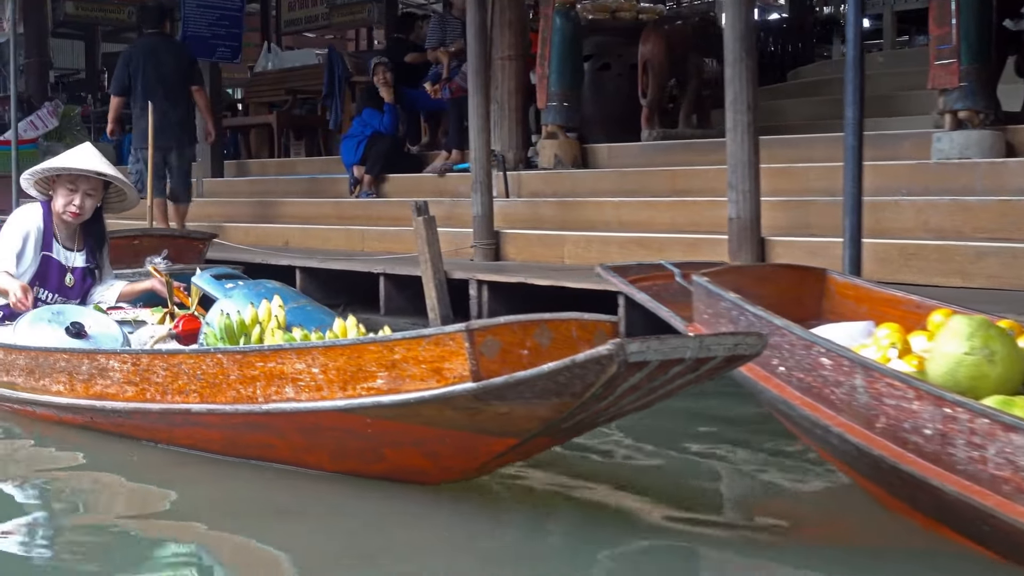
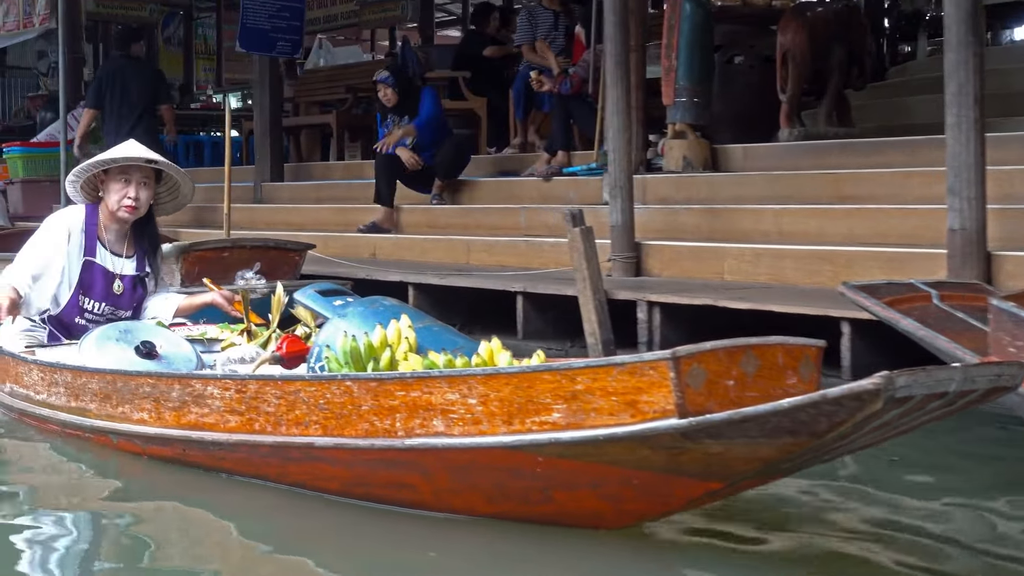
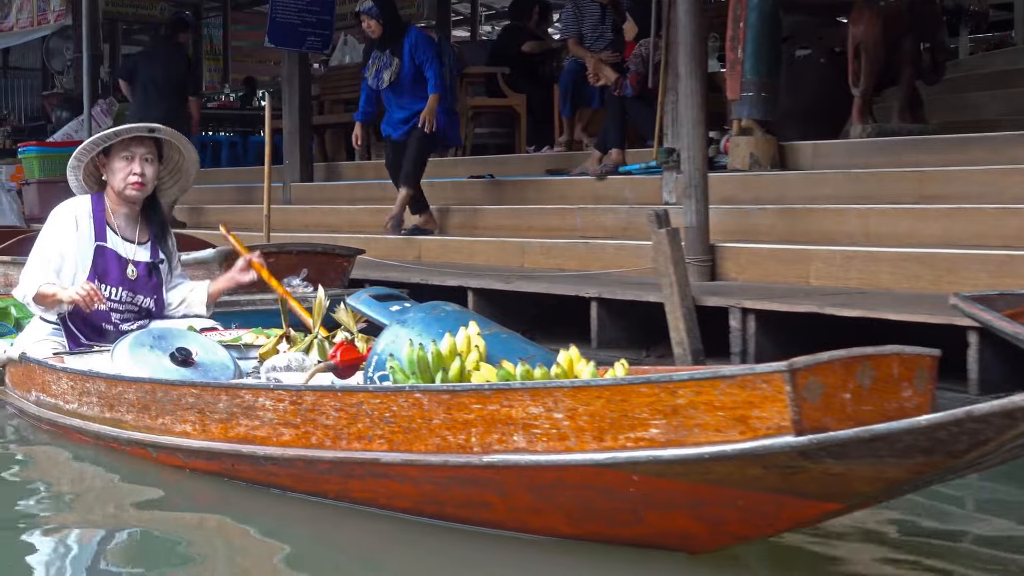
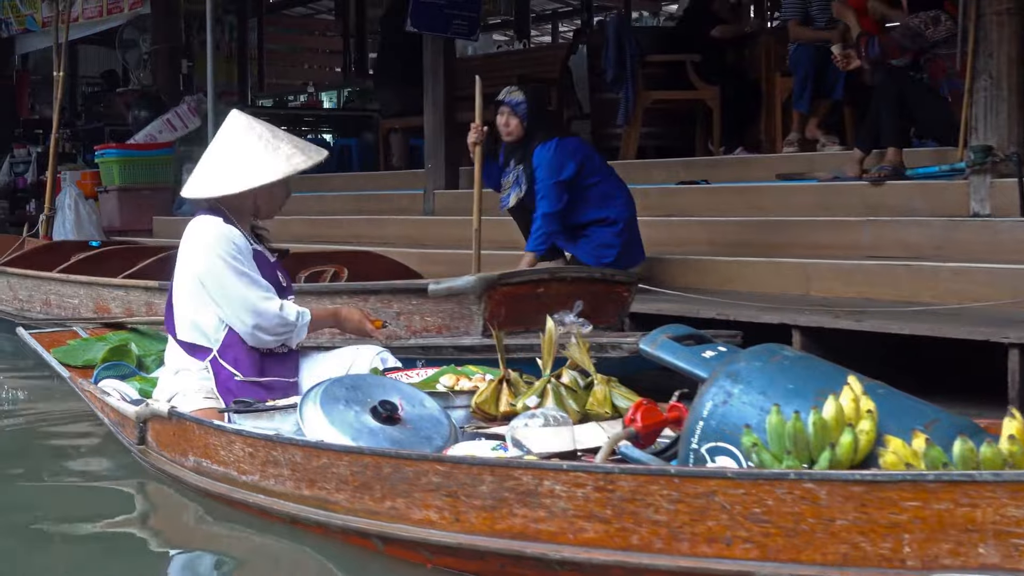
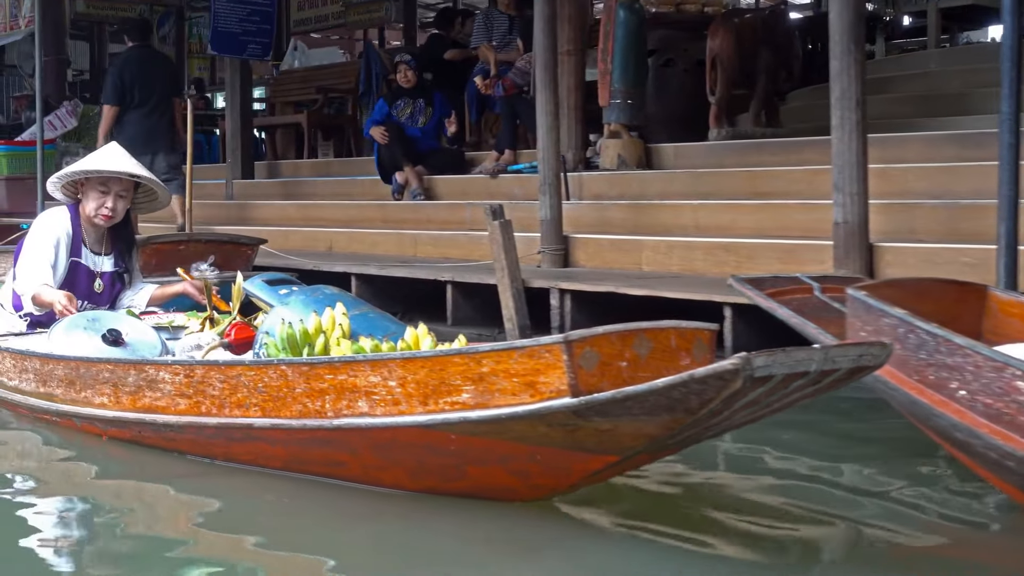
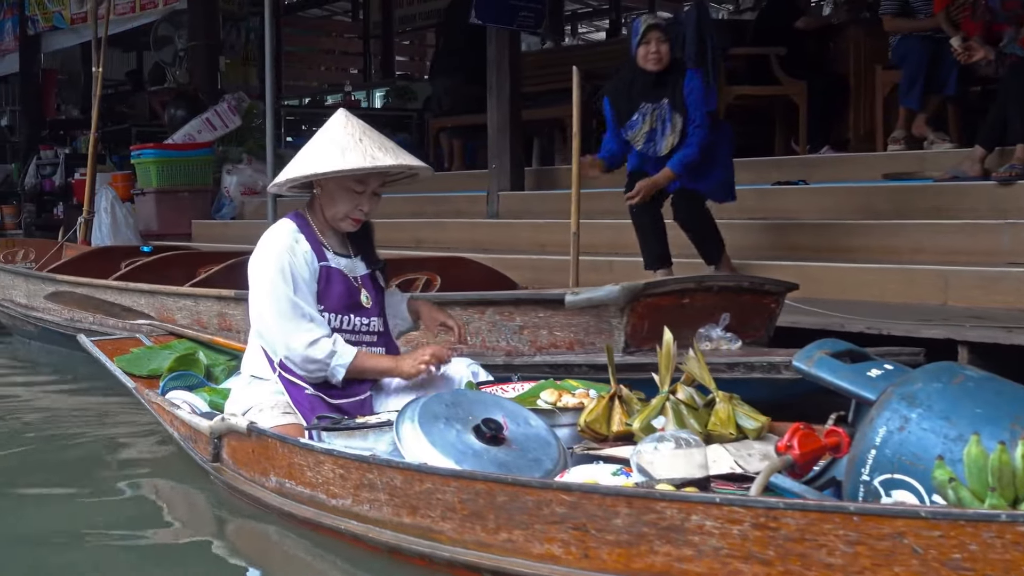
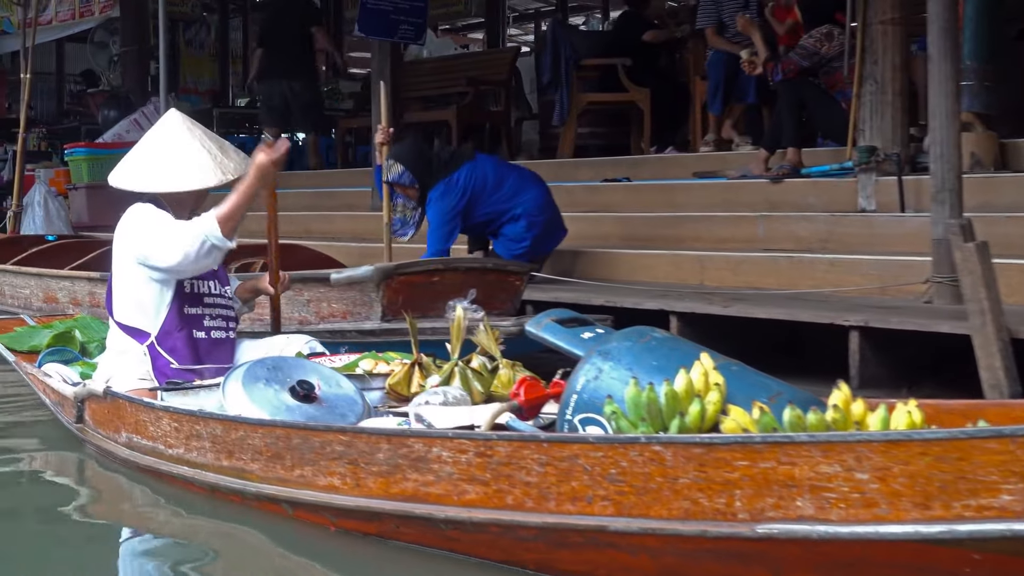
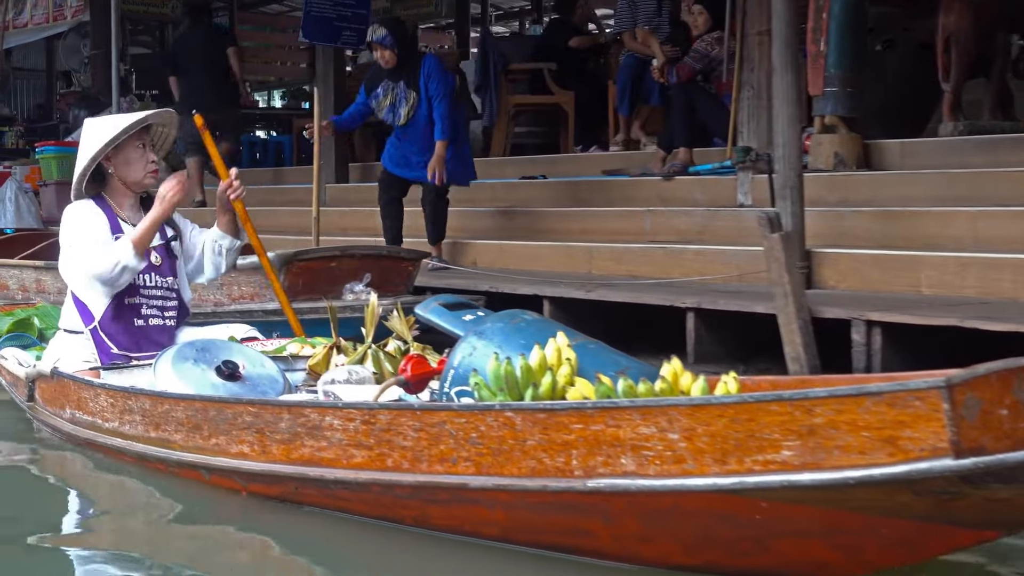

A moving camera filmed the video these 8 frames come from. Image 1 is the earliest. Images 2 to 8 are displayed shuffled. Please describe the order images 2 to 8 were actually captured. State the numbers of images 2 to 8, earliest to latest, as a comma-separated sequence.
5, 2, 3, 8, 7, 4, 6
